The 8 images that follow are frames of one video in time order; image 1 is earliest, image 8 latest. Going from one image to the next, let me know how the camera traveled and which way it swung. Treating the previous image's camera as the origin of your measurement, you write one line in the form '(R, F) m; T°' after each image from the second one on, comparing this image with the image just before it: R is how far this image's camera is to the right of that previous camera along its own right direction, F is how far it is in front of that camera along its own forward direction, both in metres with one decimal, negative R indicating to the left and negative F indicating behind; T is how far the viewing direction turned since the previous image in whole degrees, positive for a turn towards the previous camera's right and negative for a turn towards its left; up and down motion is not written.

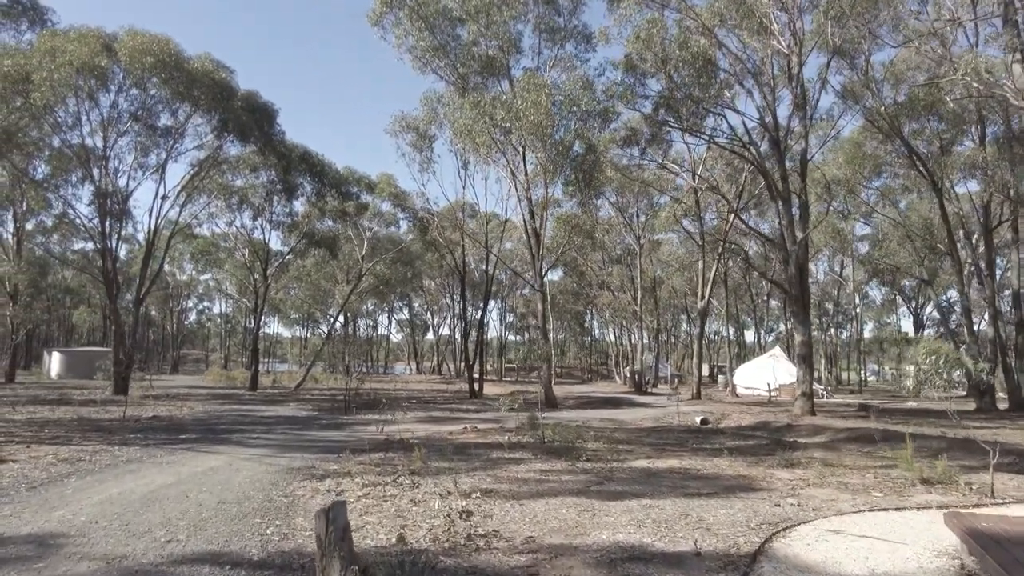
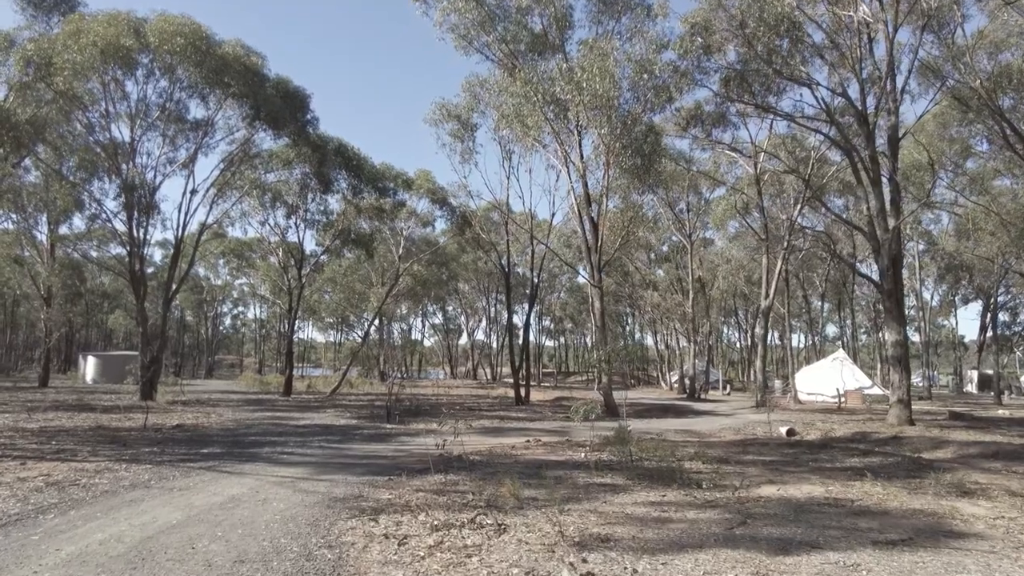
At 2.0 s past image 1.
(-0.6, +1.7) m; -3°
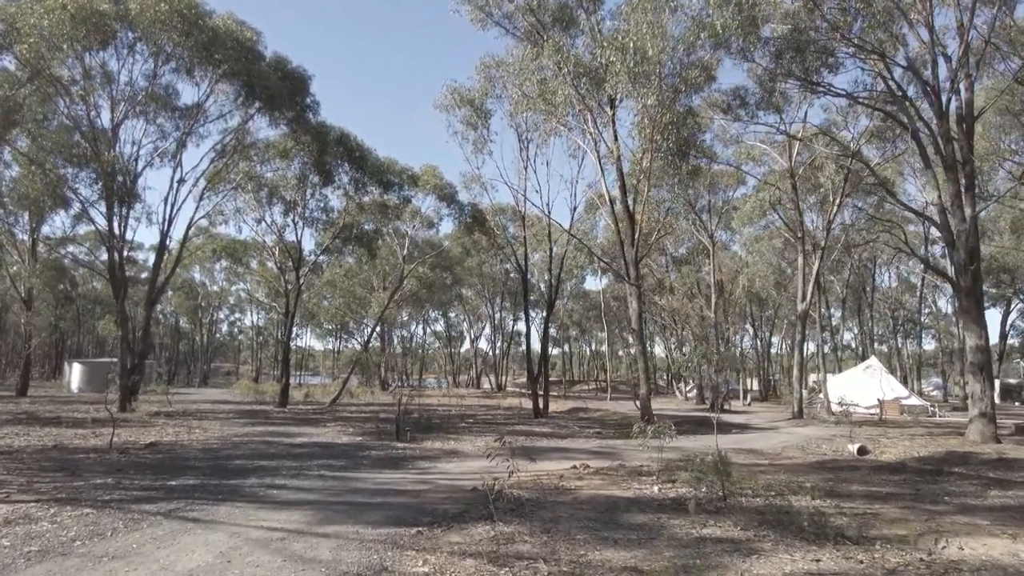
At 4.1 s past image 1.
(-0.6, +2.0) m; 0°
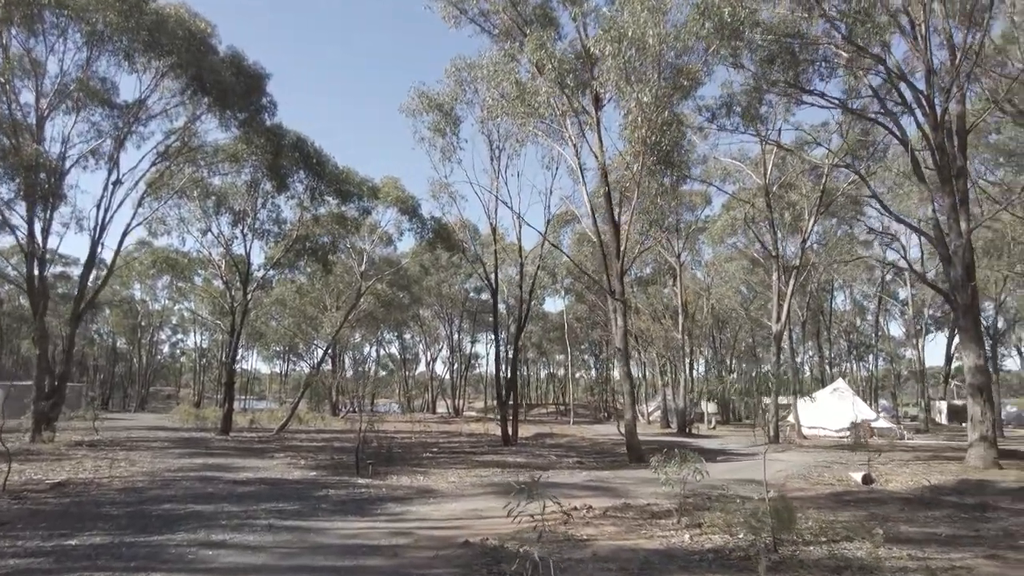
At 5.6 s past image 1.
(-0.4, +1.4) m; +4°
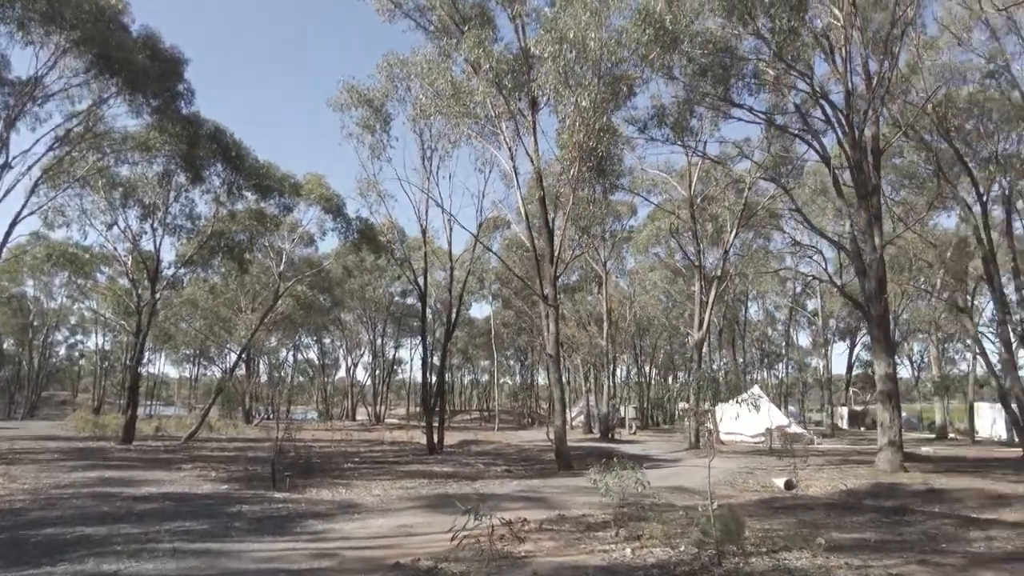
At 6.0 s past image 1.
(-0.1, +0.3) m; +6°
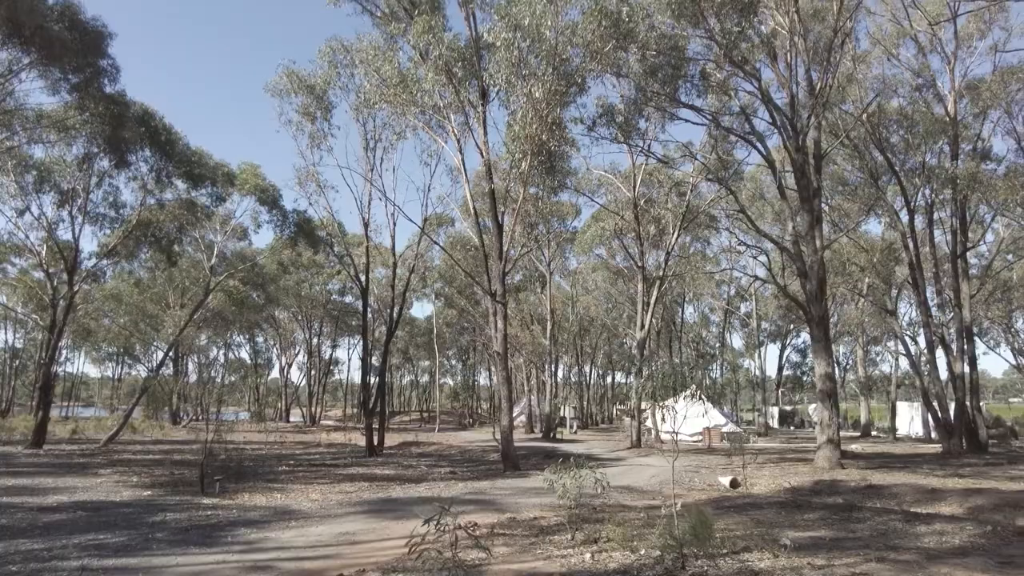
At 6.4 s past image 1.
(-0.1, +0.4) m; +5°
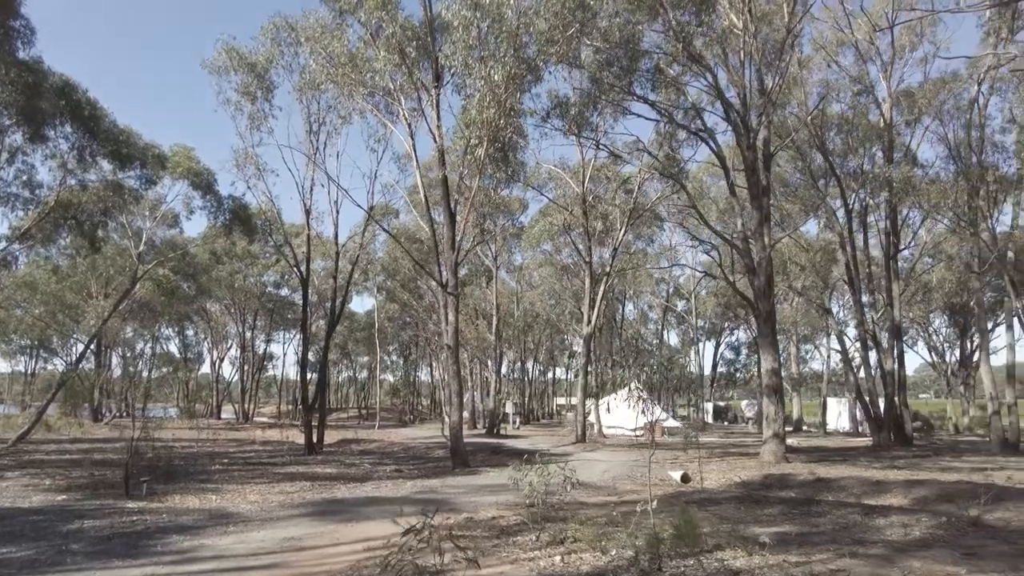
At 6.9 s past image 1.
(-0.2, +0.4) m; +5°
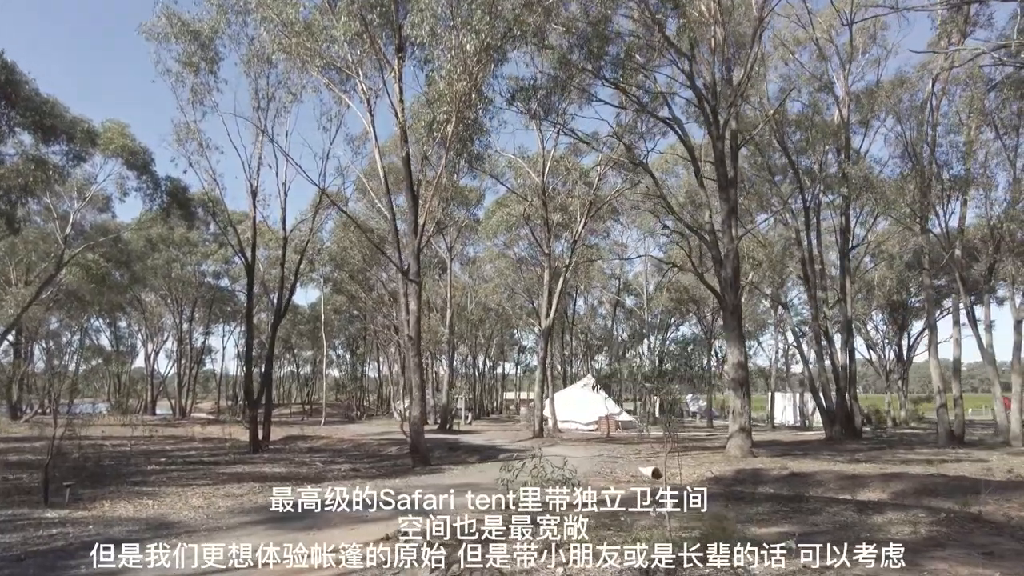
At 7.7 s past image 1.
(-0.3, +0.7) m; +4°
